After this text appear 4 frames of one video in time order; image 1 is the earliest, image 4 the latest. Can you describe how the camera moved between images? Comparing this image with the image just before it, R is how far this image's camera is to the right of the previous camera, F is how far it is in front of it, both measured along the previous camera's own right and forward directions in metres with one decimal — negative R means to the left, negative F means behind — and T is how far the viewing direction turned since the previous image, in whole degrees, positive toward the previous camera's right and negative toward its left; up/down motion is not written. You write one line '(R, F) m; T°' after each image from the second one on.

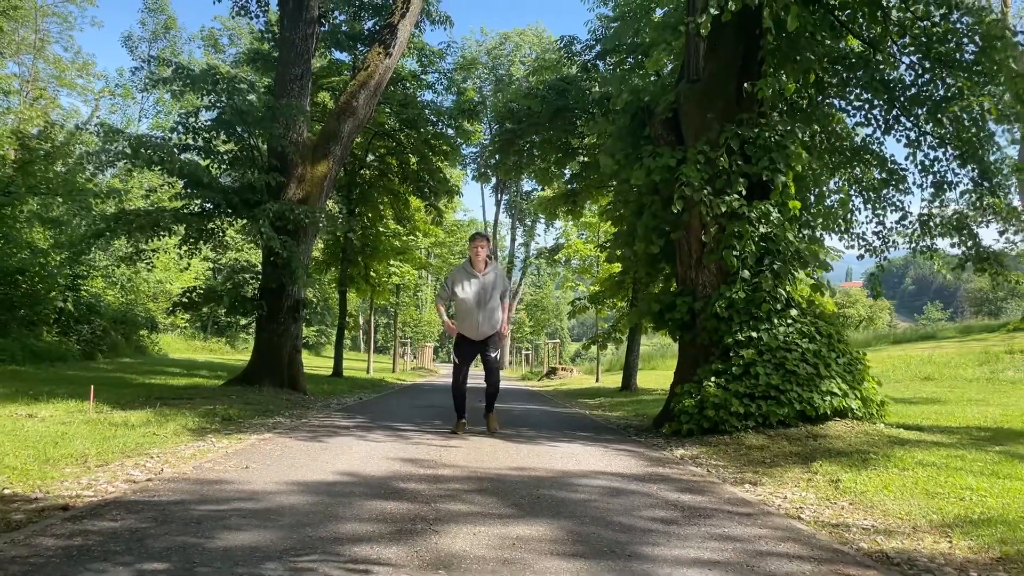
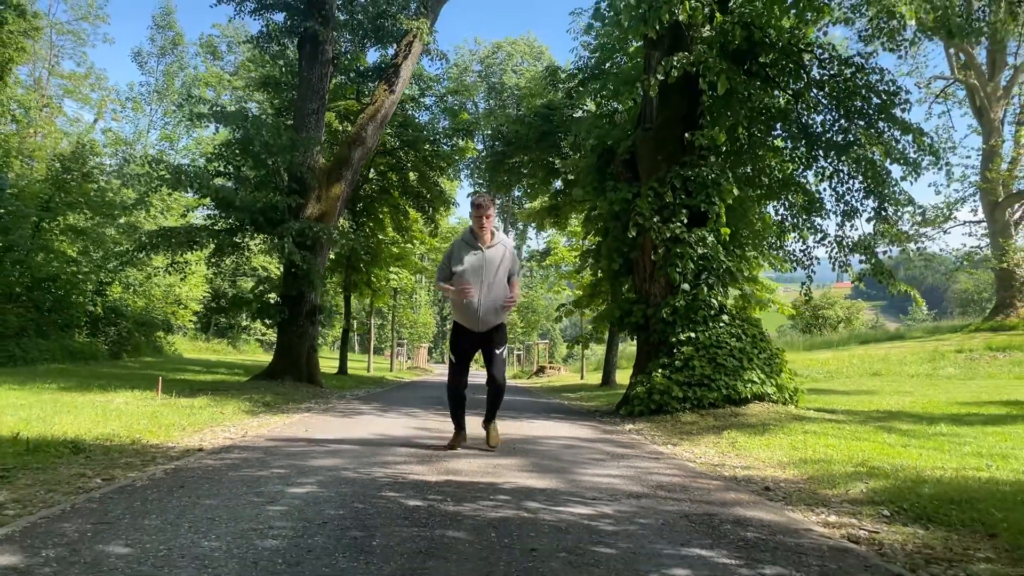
(+0.1, -1.9) m; +1°
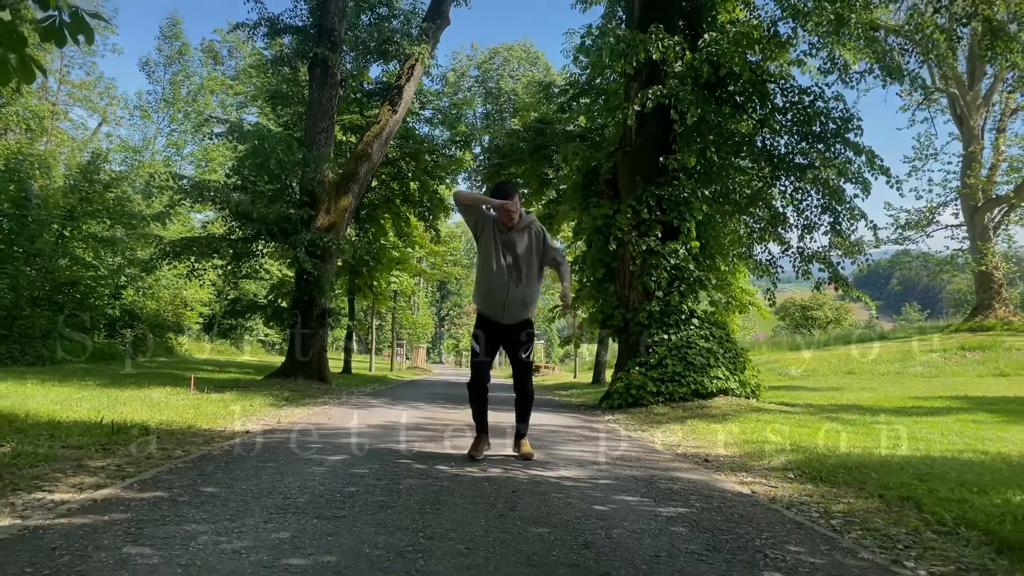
(+0.1, -1.2) m; 0°
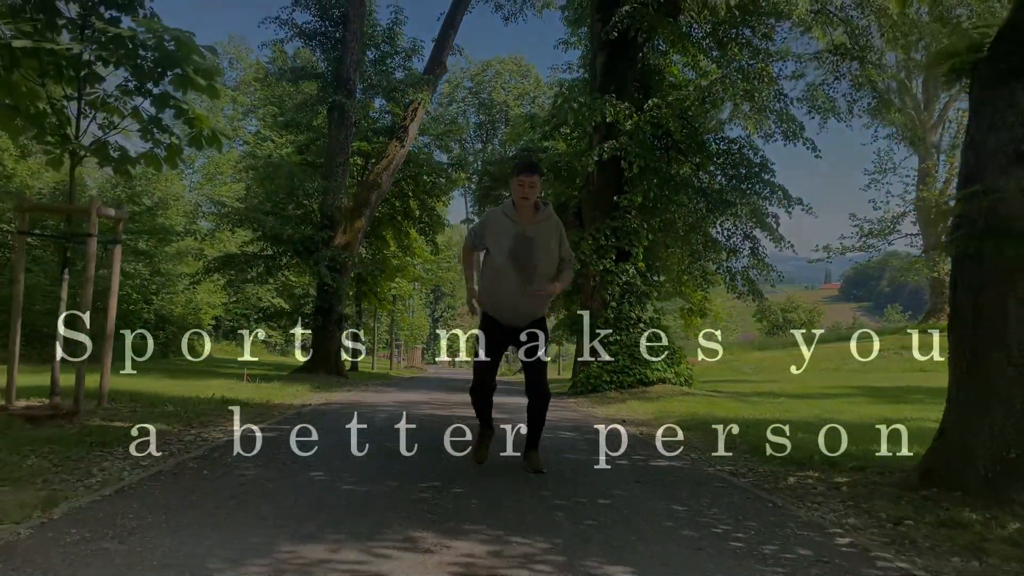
(+0.1, -3.0) m; +1°
